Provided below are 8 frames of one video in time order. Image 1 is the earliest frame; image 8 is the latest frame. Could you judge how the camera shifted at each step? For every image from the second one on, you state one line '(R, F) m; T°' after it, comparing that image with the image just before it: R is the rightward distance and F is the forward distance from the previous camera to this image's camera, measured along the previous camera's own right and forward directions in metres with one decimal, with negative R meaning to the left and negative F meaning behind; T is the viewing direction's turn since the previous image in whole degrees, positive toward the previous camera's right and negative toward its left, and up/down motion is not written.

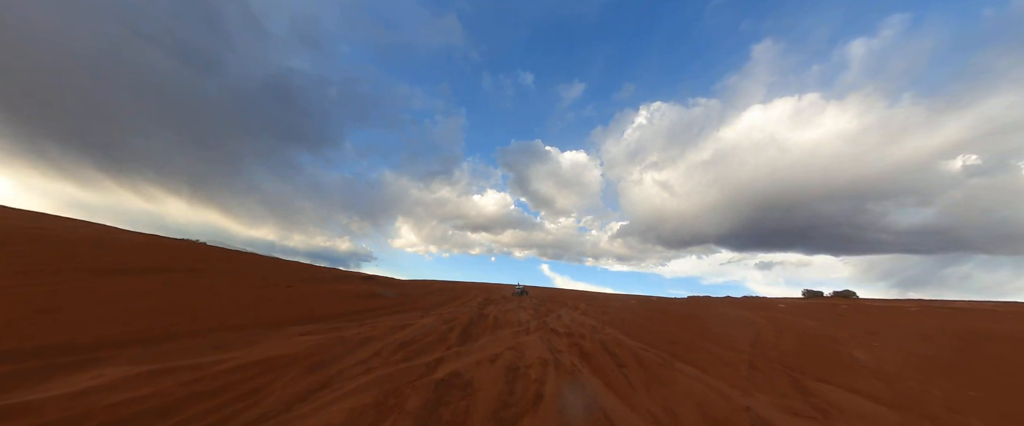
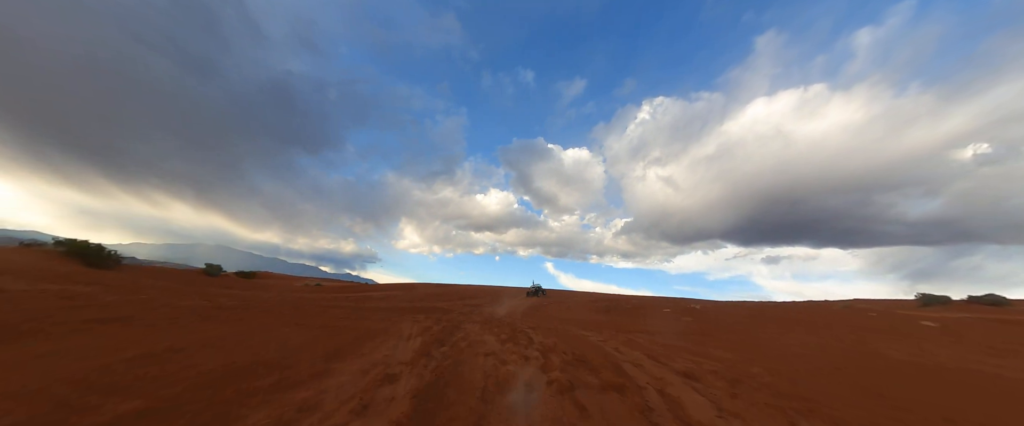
(+1.7, +0.3) m; -1°
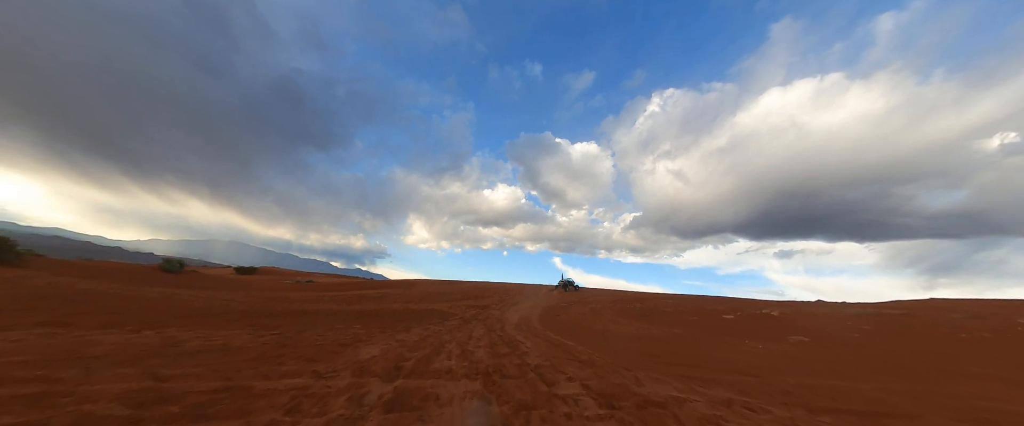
(-0.3, +3.5) m; -2°
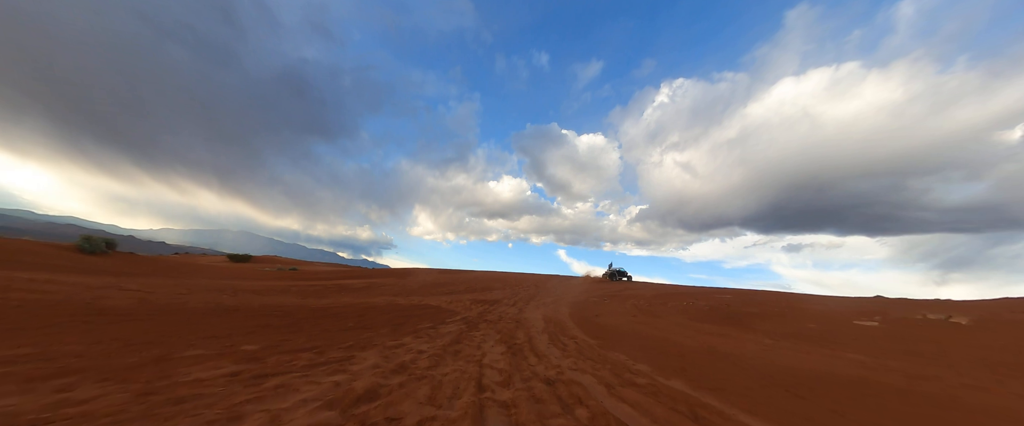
(-0.6, +3.9) m; -1°
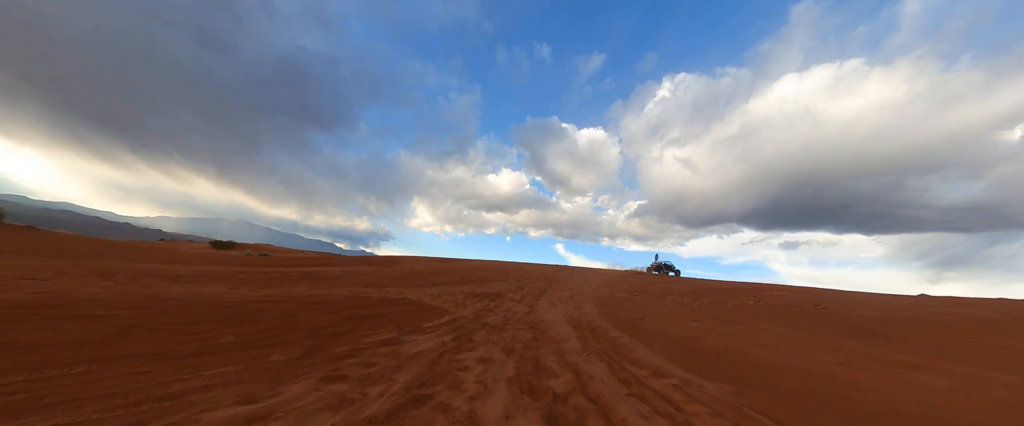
(-0.3, +3.0) m; 0°
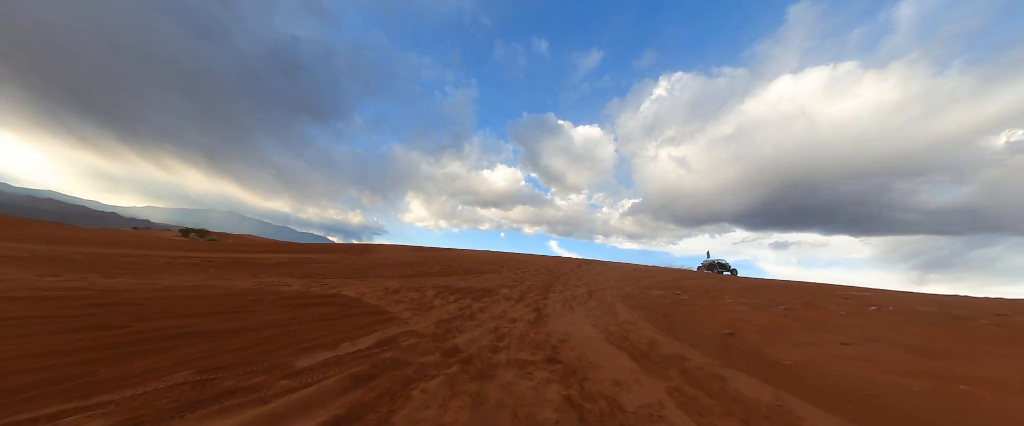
(0.0, +3.1) m; +1°
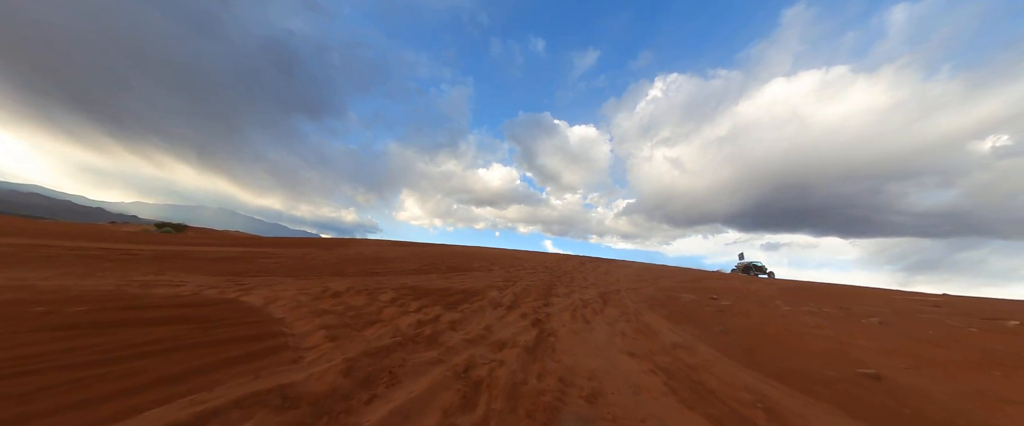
(+0.1, +1.8) m; +1°
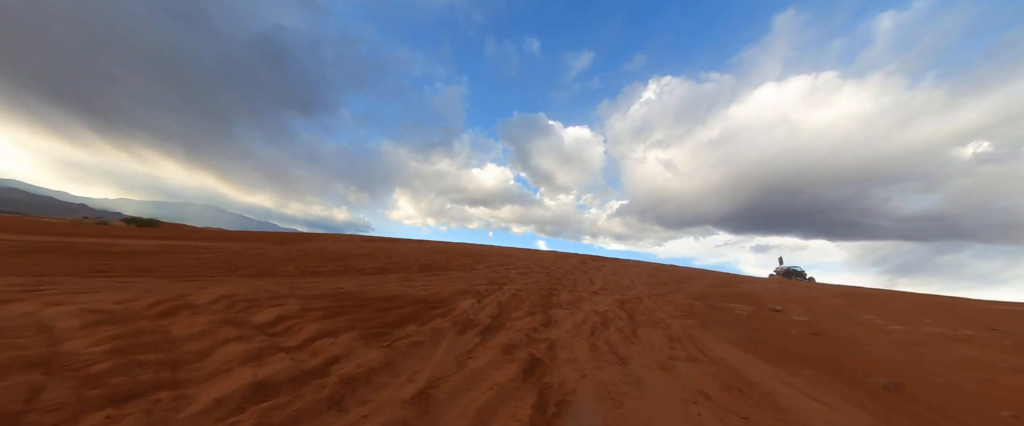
(+0.1, +1.8) m; +1°
